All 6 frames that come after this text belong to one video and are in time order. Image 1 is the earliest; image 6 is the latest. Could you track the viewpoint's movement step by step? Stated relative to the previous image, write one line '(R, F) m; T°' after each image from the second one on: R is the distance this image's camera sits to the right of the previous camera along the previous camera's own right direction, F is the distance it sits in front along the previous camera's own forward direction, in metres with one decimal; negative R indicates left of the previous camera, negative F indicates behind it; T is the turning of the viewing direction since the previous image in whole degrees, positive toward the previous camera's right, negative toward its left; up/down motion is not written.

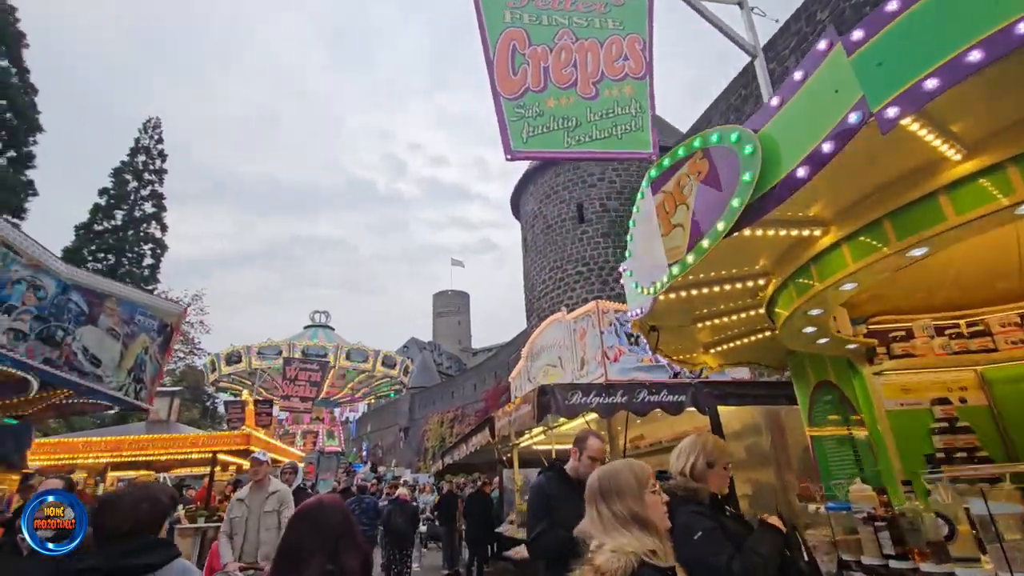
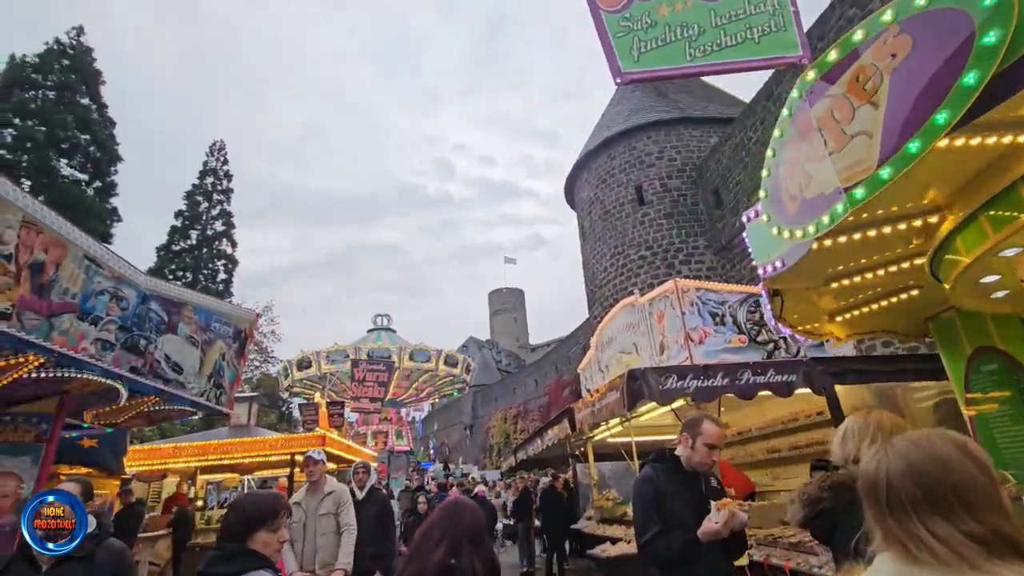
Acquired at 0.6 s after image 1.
(-0.2, +0.3) m; -6°
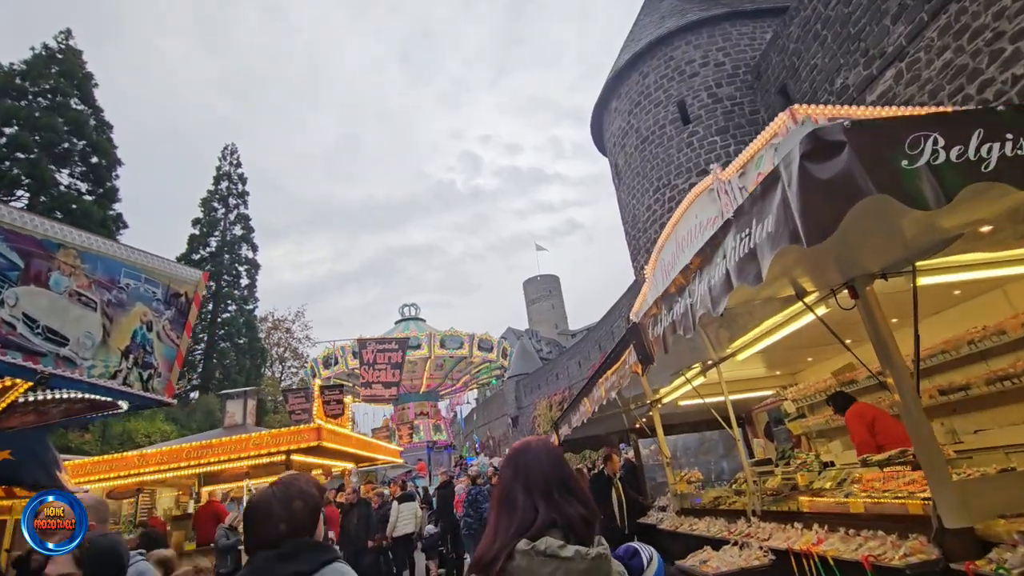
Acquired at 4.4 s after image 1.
(+0.1, +2.7) m; -4°
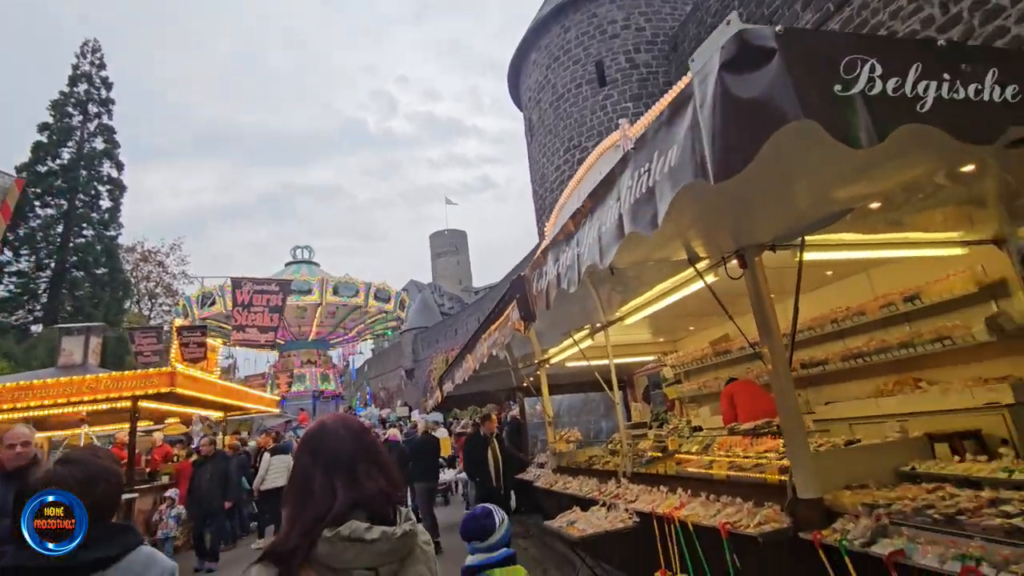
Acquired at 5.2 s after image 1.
(+0.2, +0.4) m; +10°
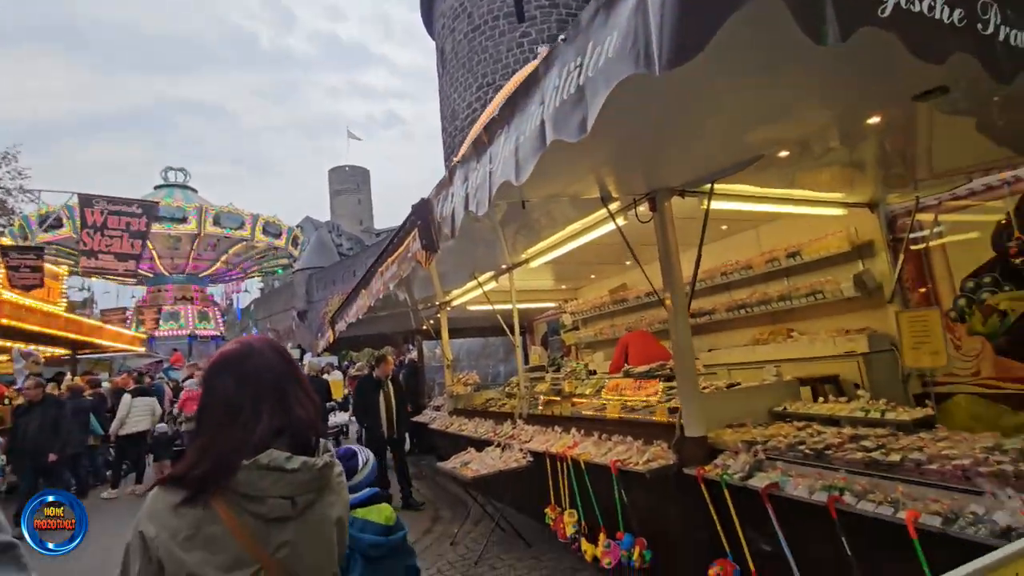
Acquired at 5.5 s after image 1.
(0.0, +0.2) m; +10°
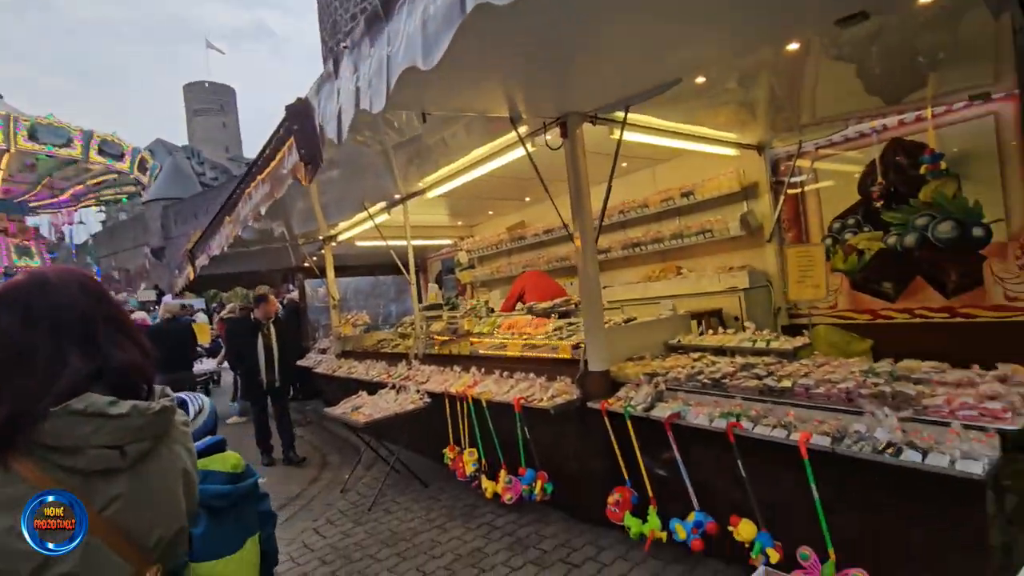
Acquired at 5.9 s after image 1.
(-0.1, +0.3) m; +11°
